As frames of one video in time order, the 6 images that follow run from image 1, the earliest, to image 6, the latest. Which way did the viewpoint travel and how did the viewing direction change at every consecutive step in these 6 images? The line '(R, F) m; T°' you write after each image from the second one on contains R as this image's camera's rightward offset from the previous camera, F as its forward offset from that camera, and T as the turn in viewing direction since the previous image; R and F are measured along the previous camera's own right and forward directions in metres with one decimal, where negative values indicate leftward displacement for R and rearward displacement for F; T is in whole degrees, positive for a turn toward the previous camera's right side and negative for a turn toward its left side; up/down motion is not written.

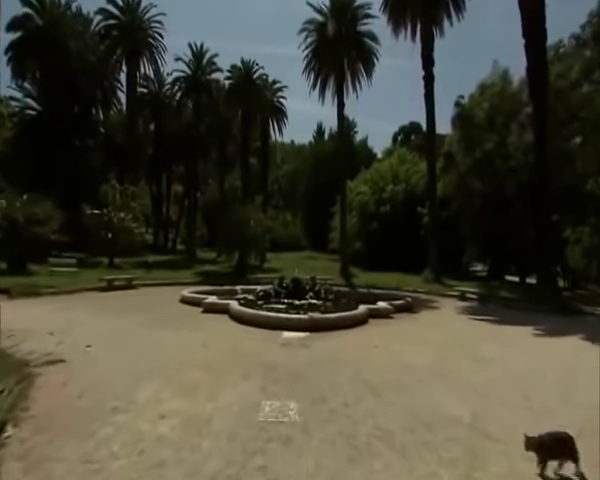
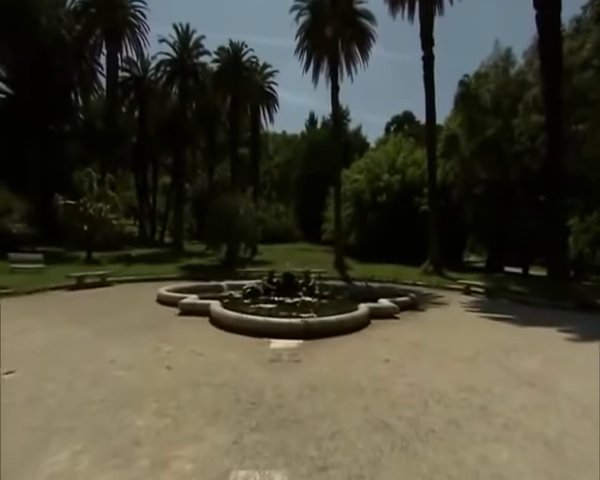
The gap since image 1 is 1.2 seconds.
(0.0, +2.1) m; +1°
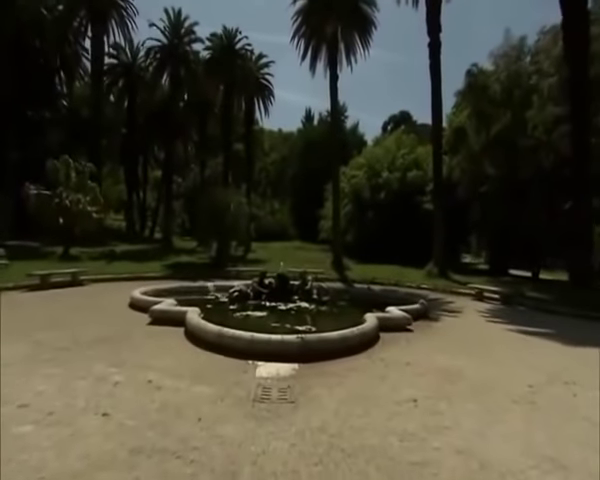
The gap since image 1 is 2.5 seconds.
(-0.1, +2.3) m; +1°
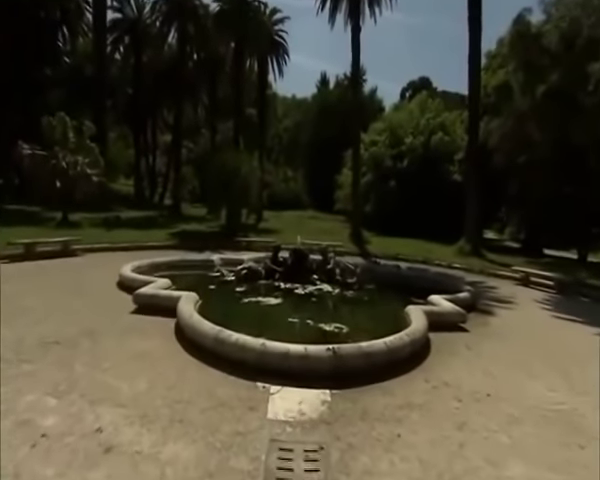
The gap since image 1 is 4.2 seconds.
(-0.4, +2.7) m; -2°
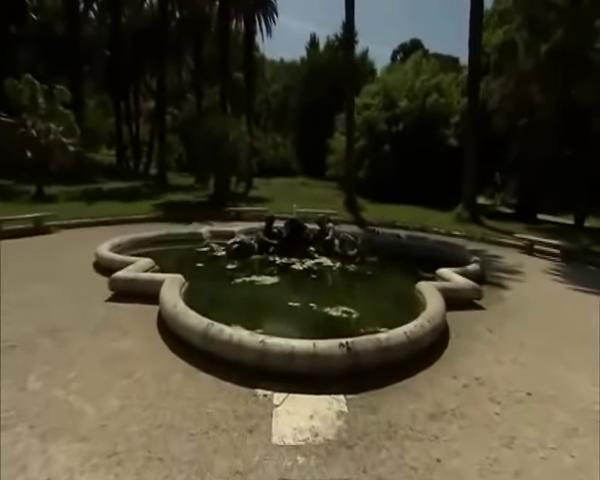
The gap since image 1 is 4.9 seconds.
(-0.2, +1.2) m; +1°
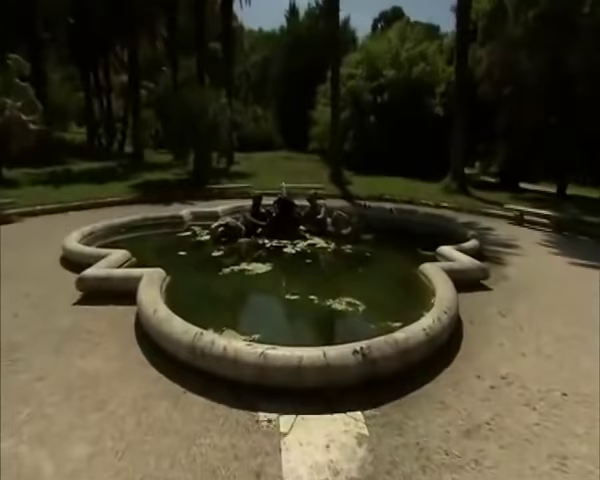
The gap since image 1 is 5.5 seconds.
(-0.2, +0.9) m; +3°
